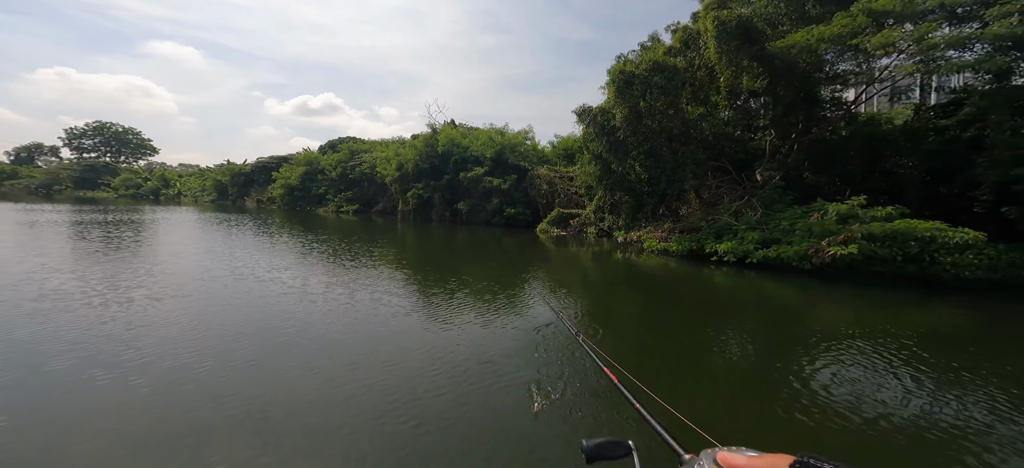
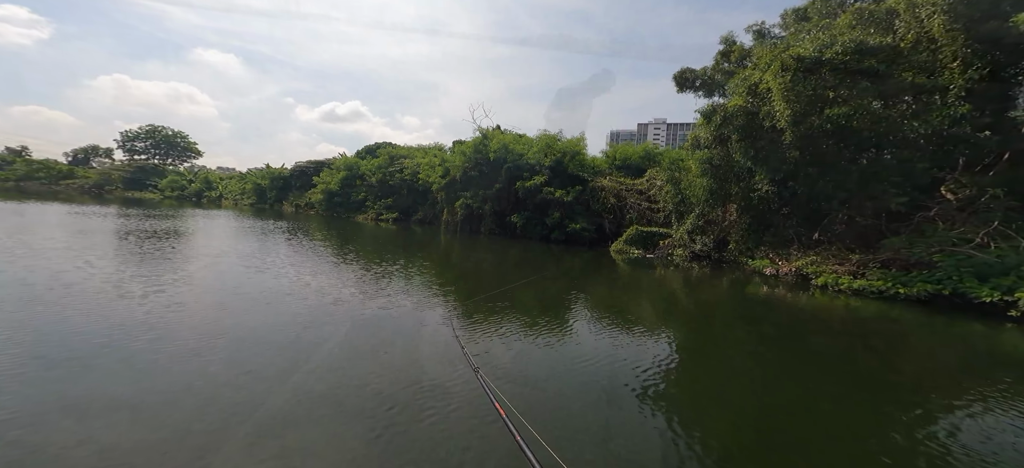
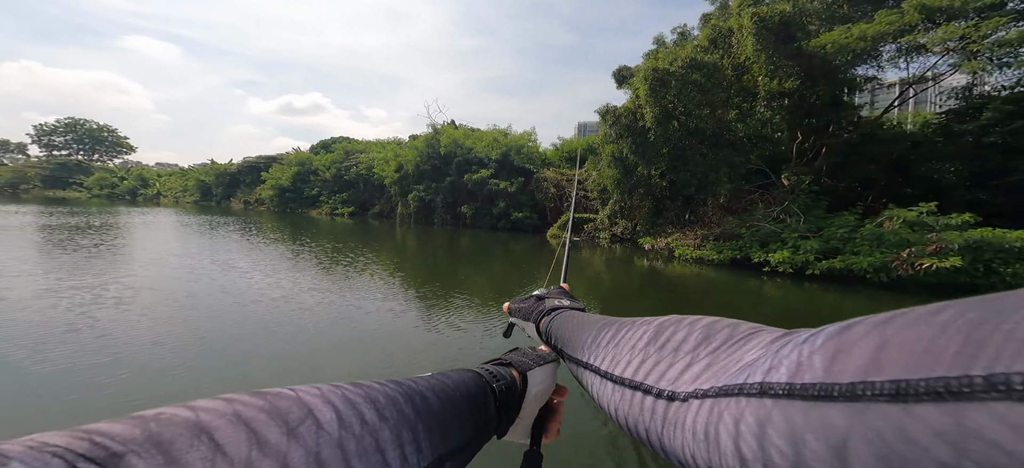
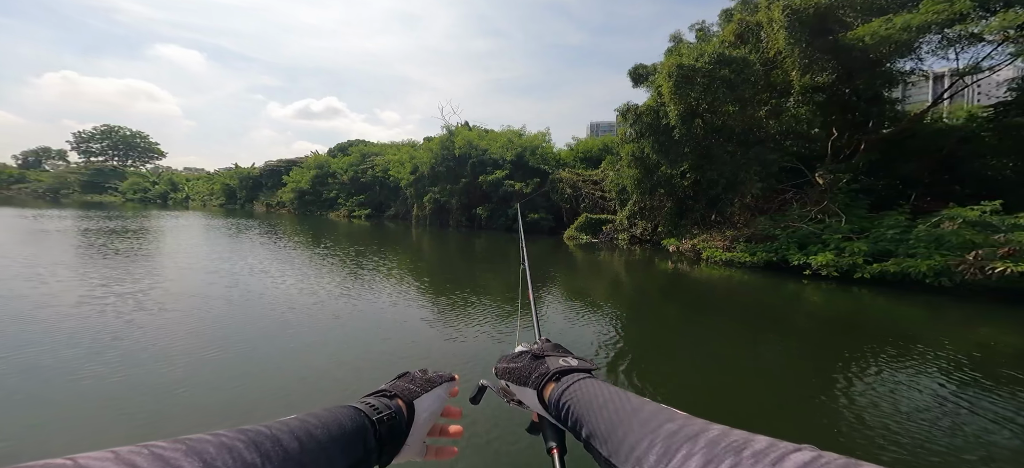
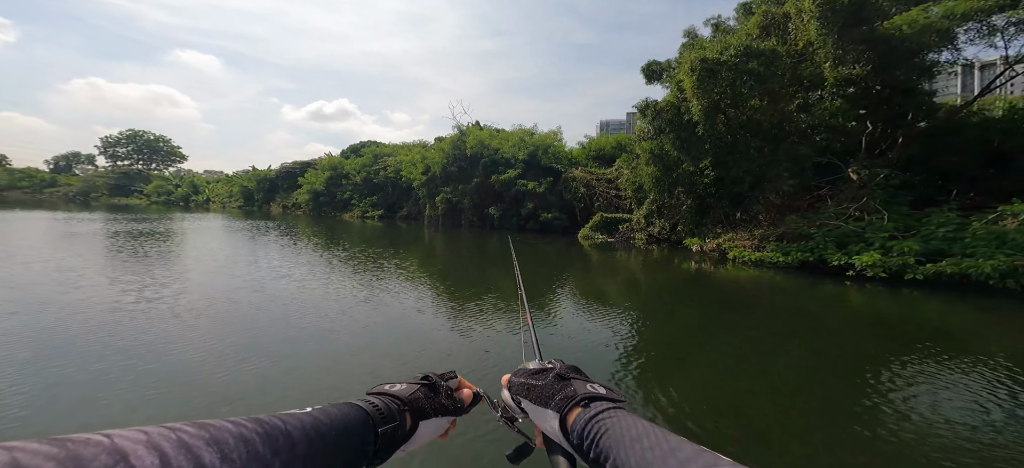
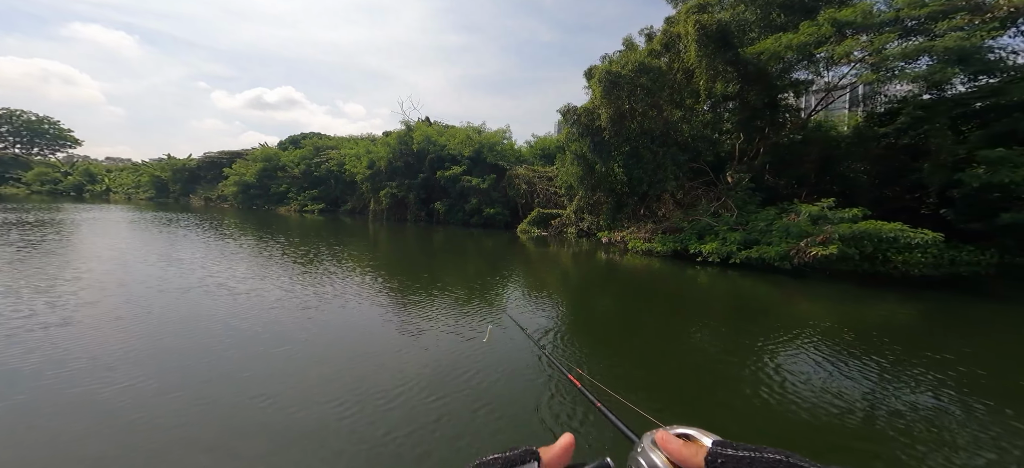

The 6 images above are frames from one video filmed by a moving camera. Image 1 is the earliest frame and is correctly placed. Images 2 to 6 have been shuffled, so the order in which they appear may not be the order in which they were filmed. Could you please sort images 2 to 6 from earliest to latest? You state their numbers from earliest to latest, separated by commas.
6, 3, 4, 5, 2
